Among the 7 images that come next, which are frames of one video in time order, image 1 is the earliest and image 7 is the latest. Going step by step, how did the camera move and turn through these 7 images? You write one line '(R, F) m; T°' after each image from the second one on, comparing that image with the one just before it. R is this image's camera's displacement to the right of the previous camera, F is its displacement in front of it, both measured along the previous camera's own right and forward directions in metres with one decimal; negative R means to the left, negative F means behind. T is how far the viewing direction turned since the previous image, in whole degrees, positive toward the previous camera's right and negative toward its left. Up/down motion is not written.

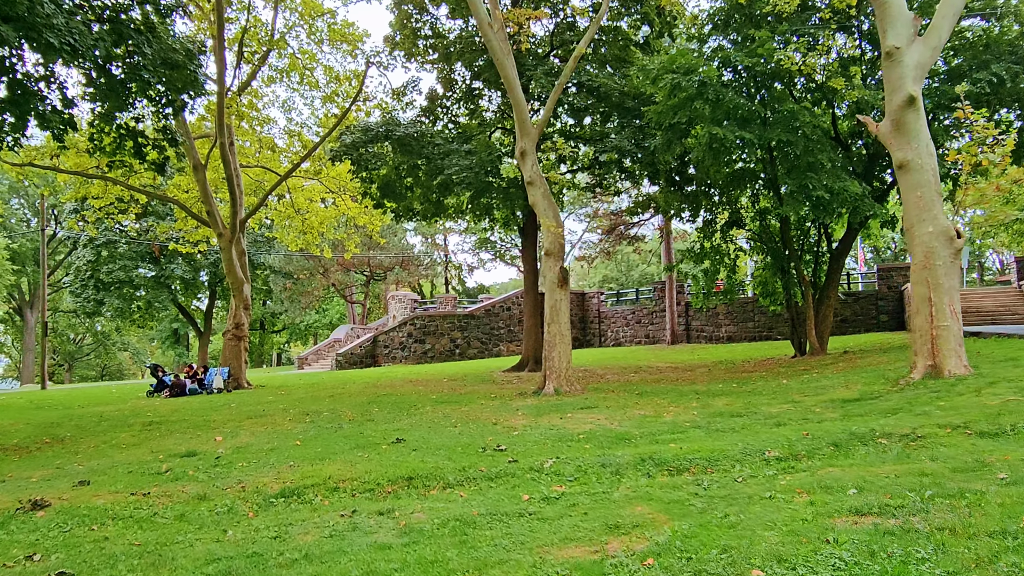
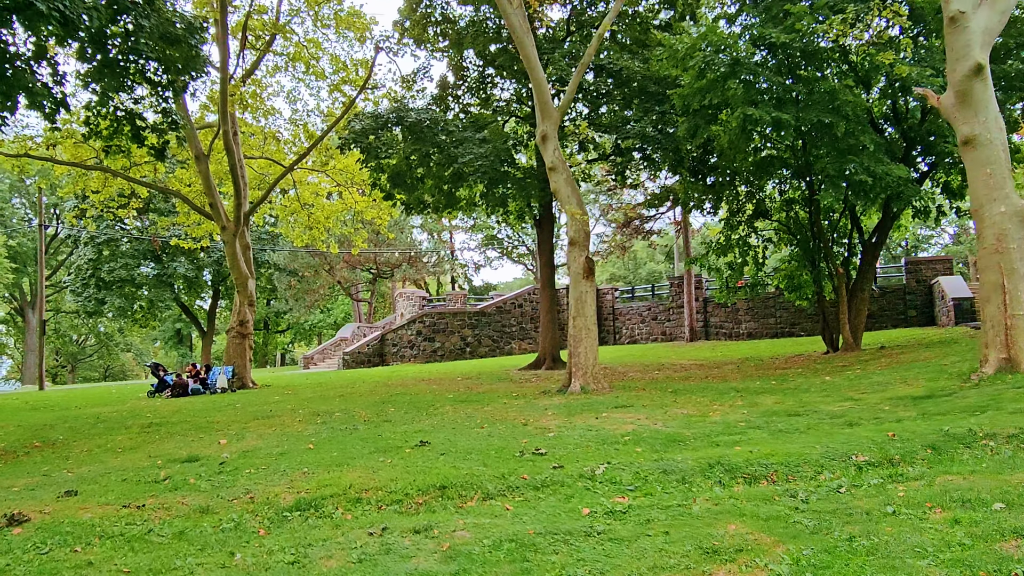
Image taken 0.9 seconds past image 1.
(-0.3, +0.7) m; 0°
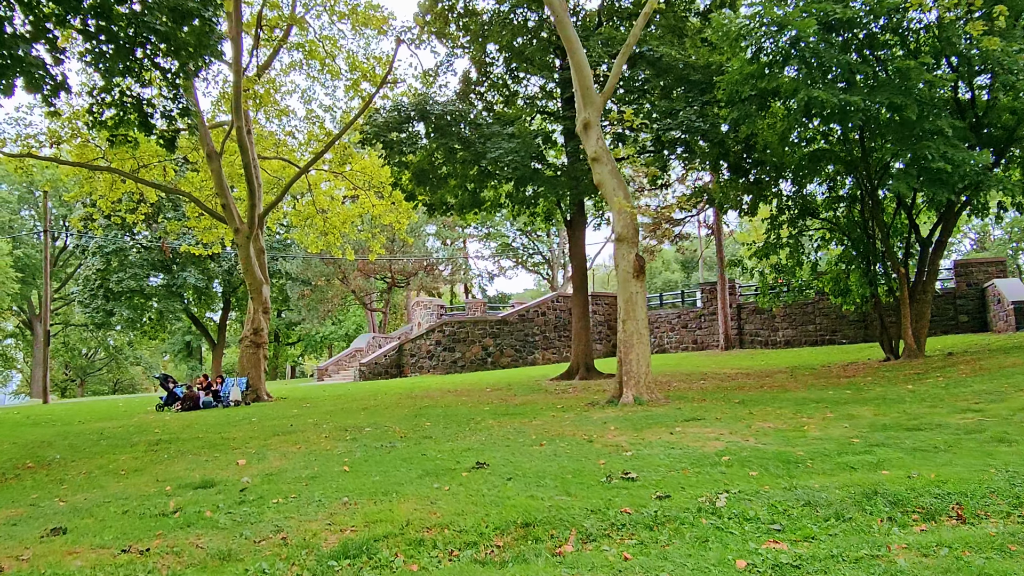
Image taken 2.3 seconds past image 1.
(-0.5, +0.9) m; -1°
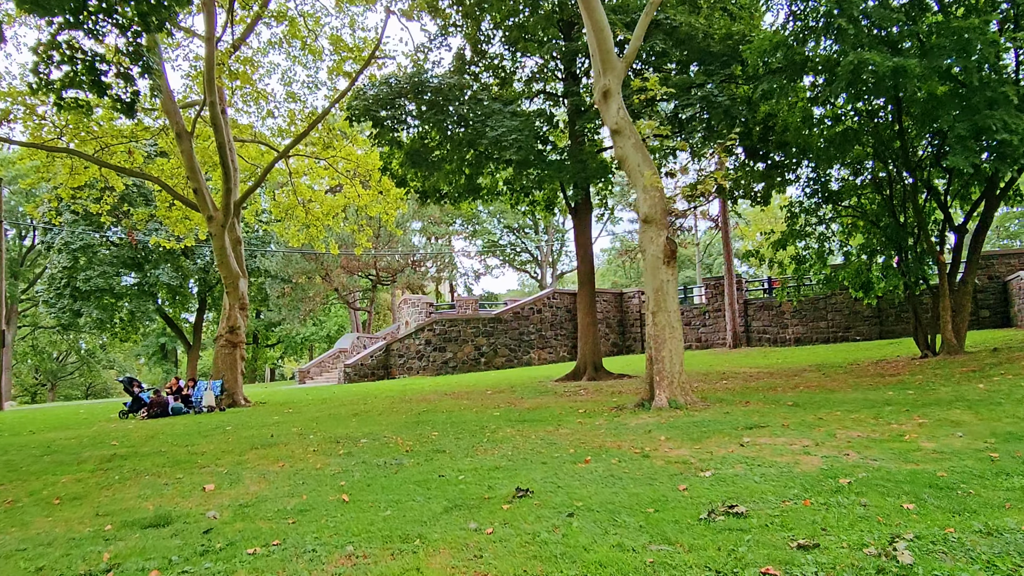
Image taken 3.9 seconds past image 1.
(-0.4, +1.2) m; +2°
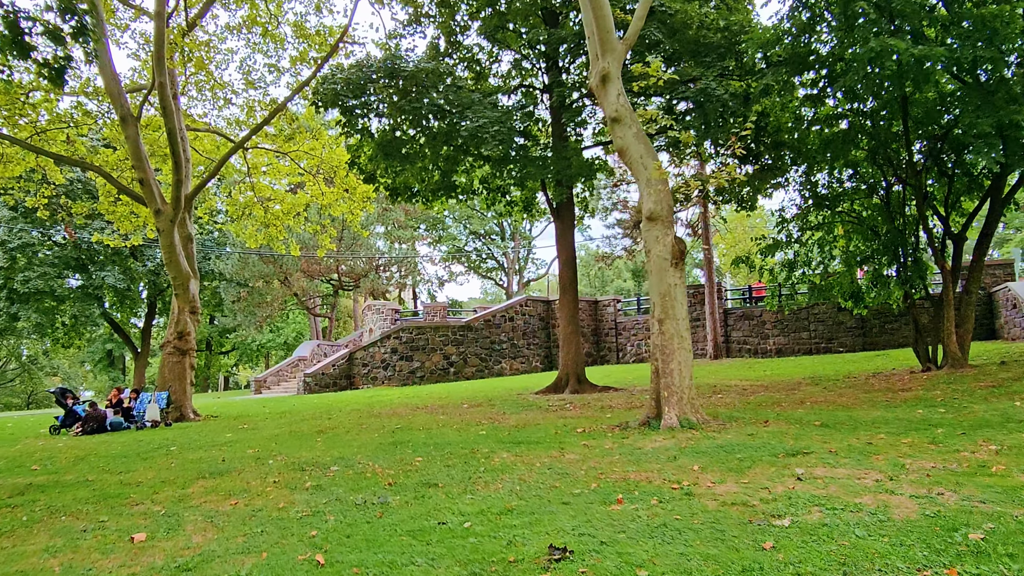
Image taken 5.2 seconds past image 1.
(-0.4, +0.9) m; +3°
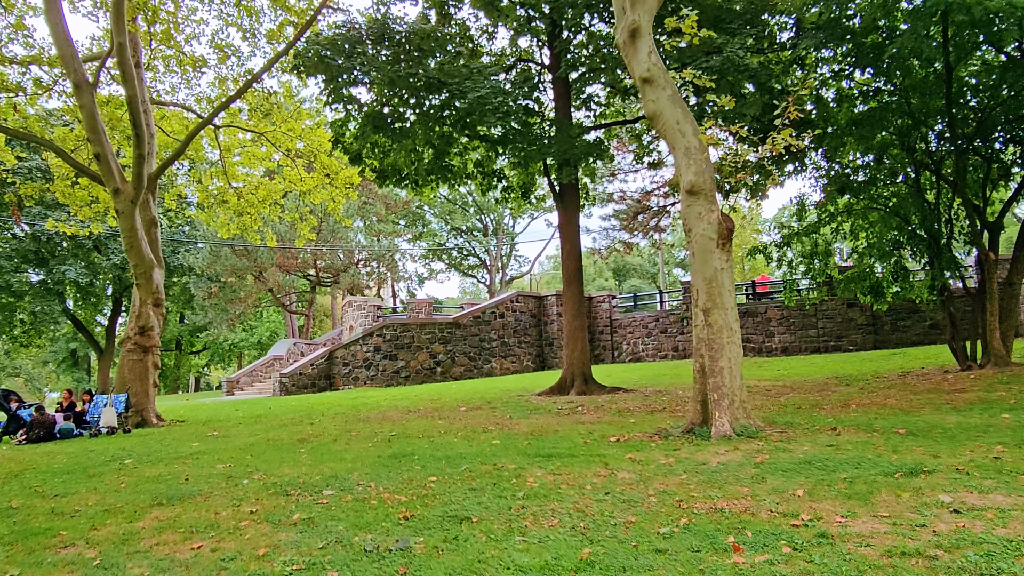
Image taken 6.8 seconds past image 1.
(-0.5, +1.1) m; +2°
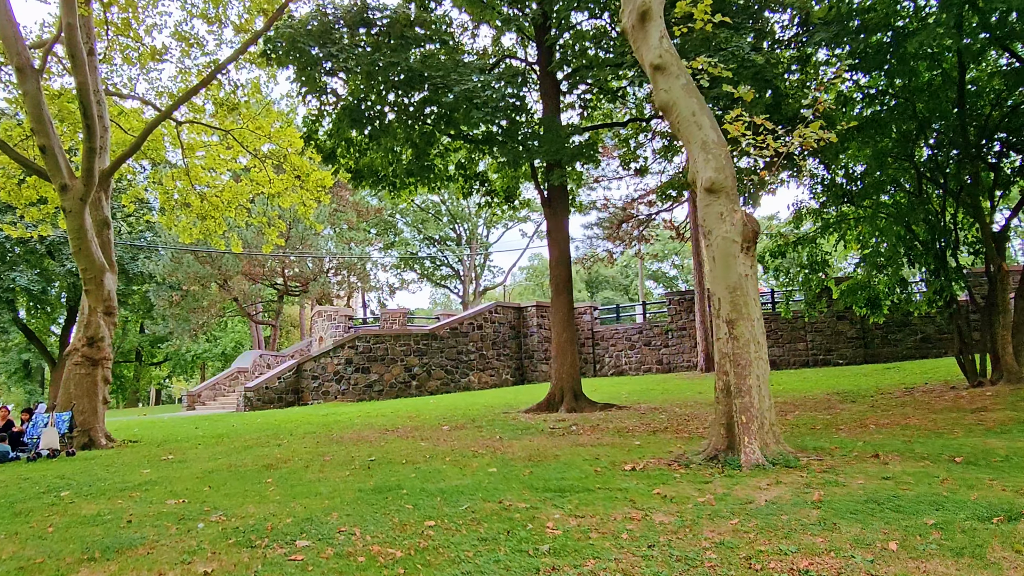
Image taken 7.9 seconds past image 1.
(-0.3, +0.8) m; +3°
